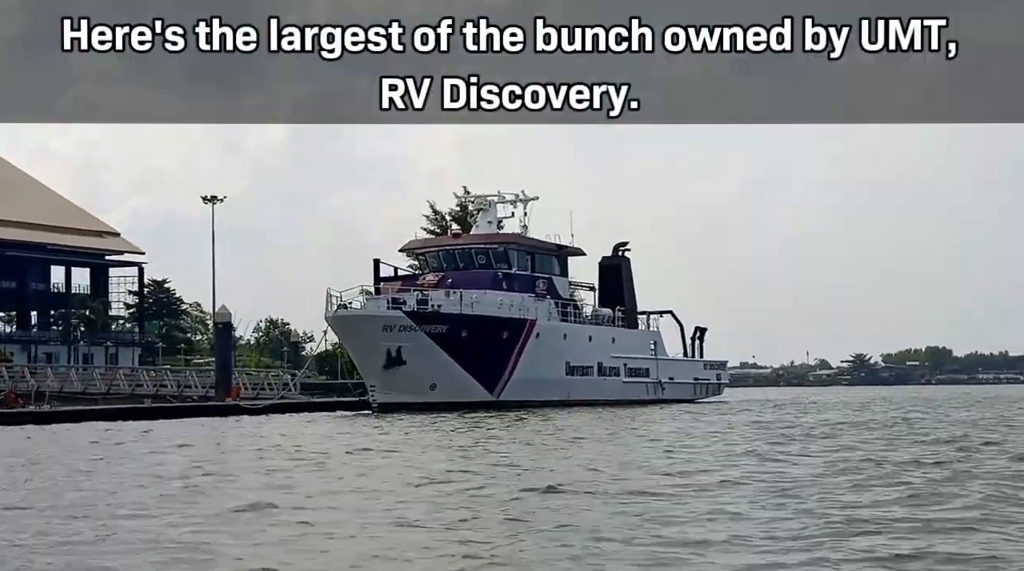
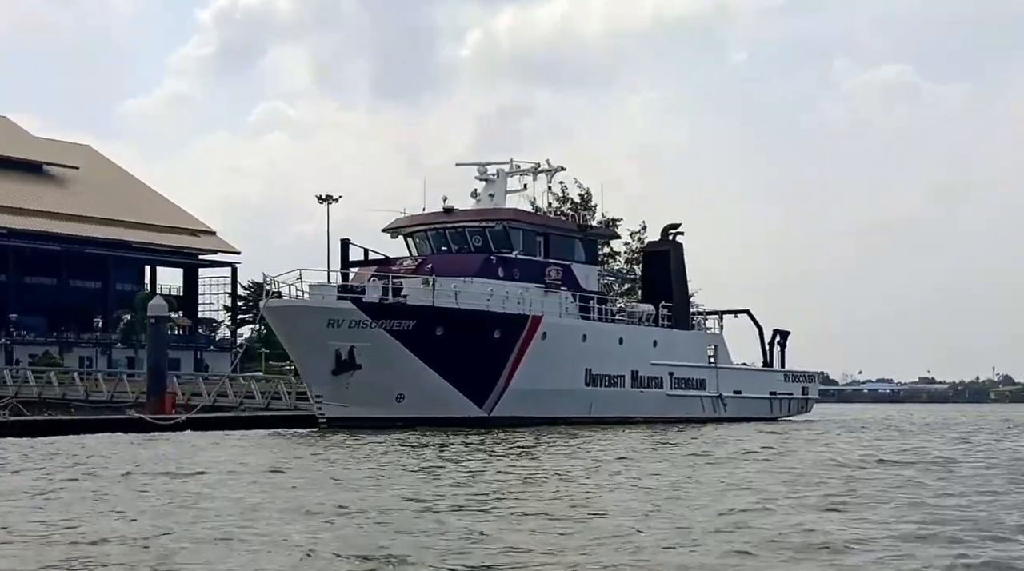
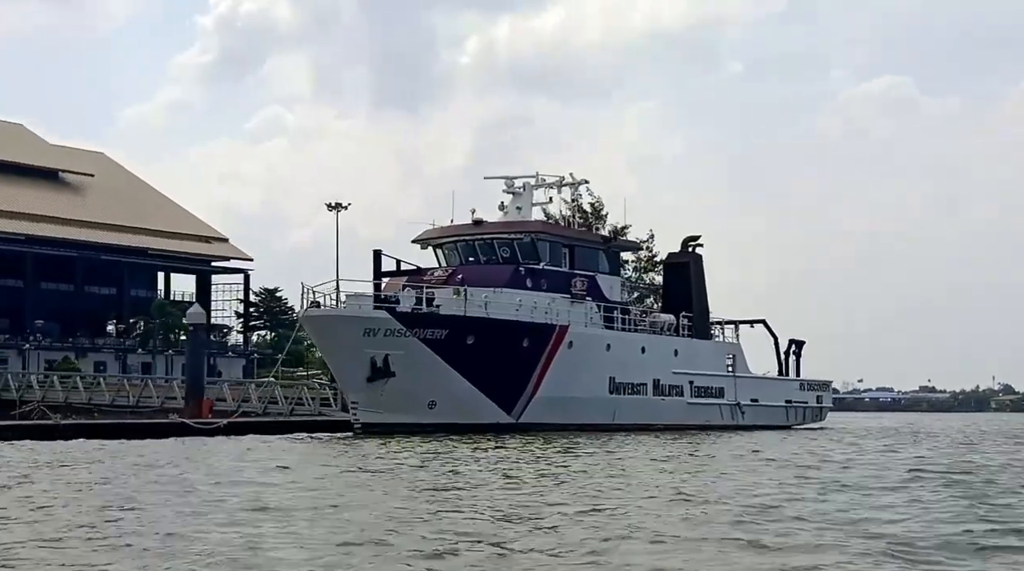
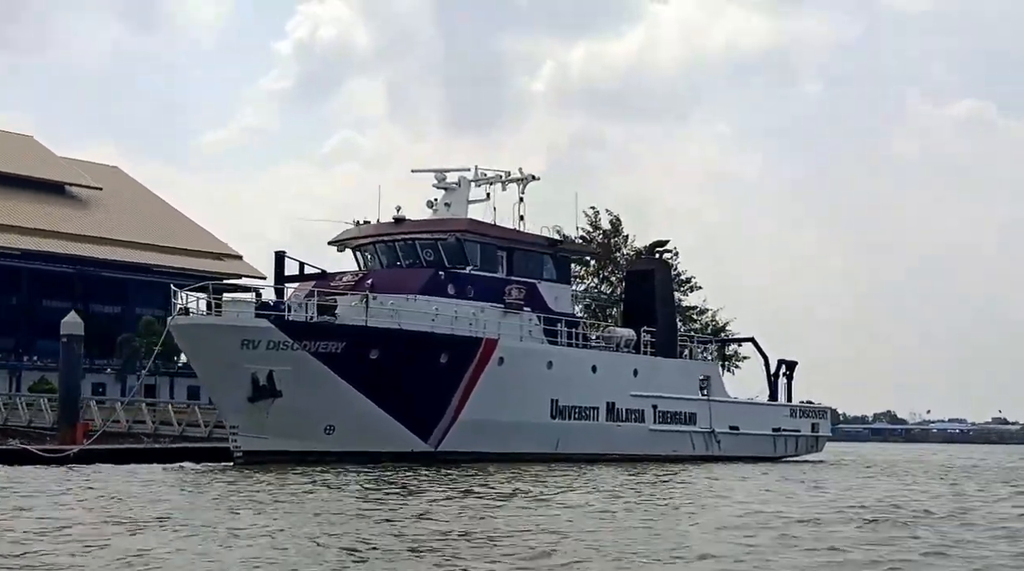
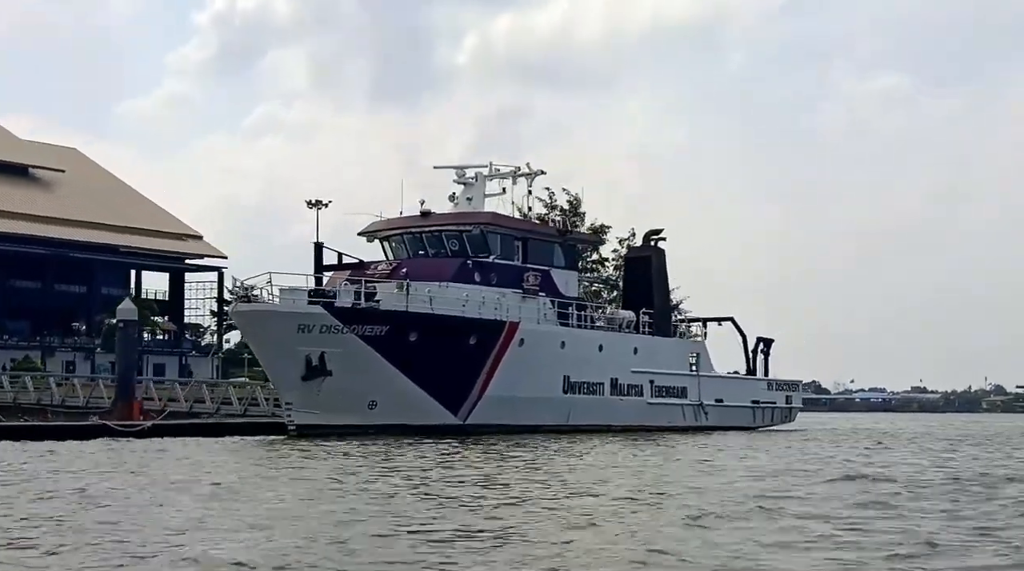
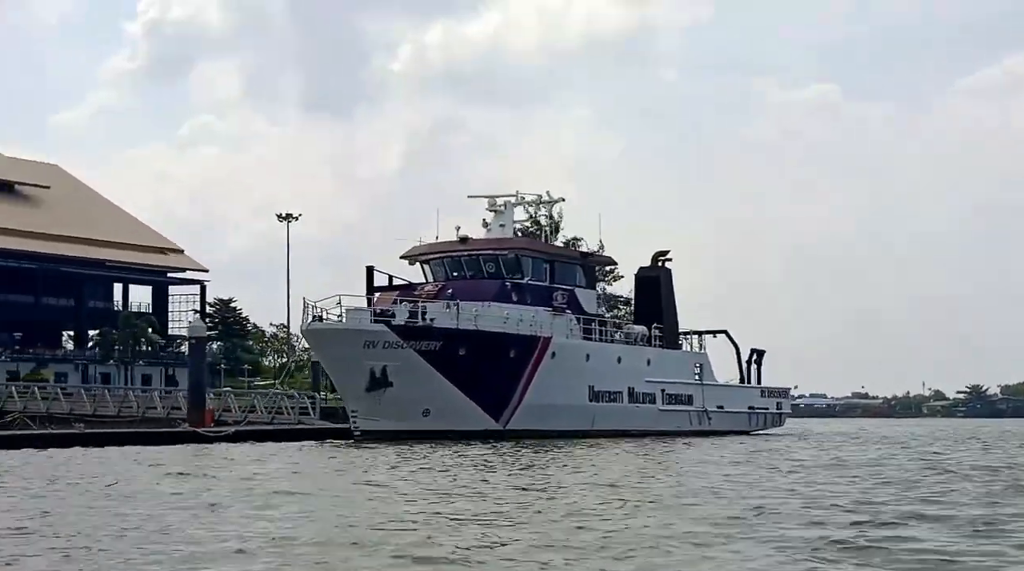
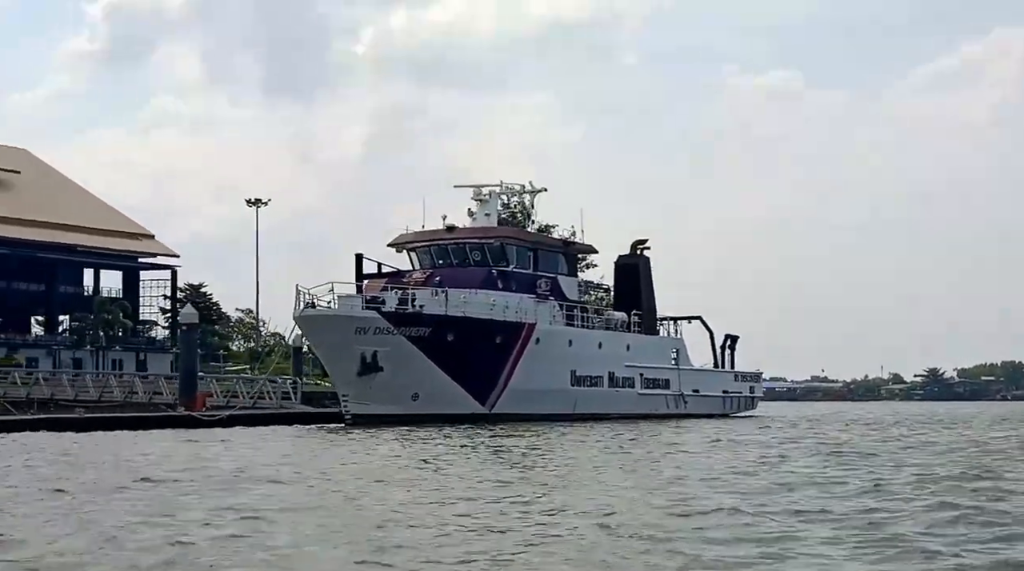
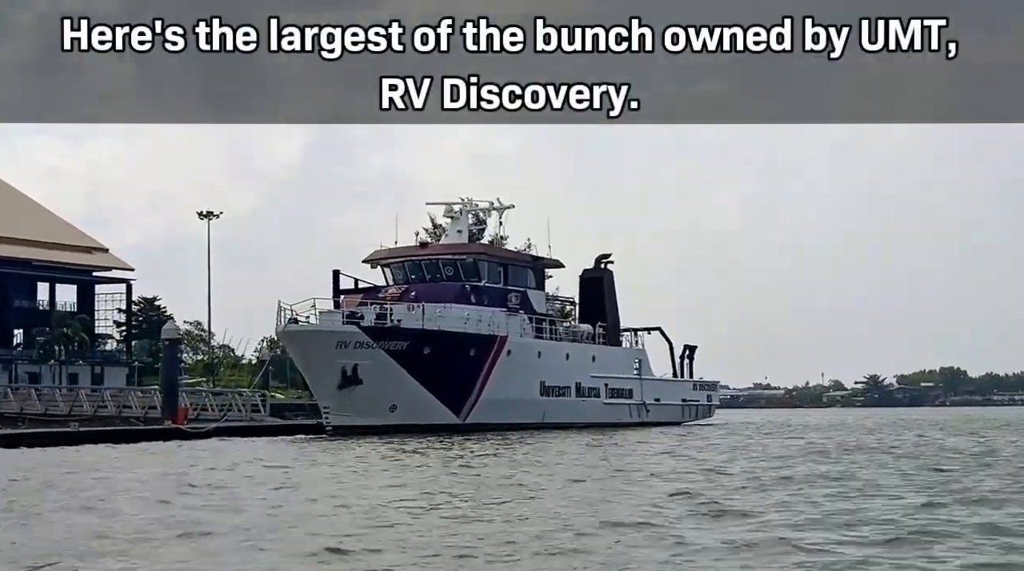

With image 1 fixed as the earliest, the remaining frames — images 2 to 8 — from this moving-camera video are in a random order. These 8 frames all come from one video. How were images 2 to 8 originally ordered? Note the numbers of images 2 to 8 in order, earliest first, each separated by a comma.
8, 7, 6, 3, 2, 5, 4
